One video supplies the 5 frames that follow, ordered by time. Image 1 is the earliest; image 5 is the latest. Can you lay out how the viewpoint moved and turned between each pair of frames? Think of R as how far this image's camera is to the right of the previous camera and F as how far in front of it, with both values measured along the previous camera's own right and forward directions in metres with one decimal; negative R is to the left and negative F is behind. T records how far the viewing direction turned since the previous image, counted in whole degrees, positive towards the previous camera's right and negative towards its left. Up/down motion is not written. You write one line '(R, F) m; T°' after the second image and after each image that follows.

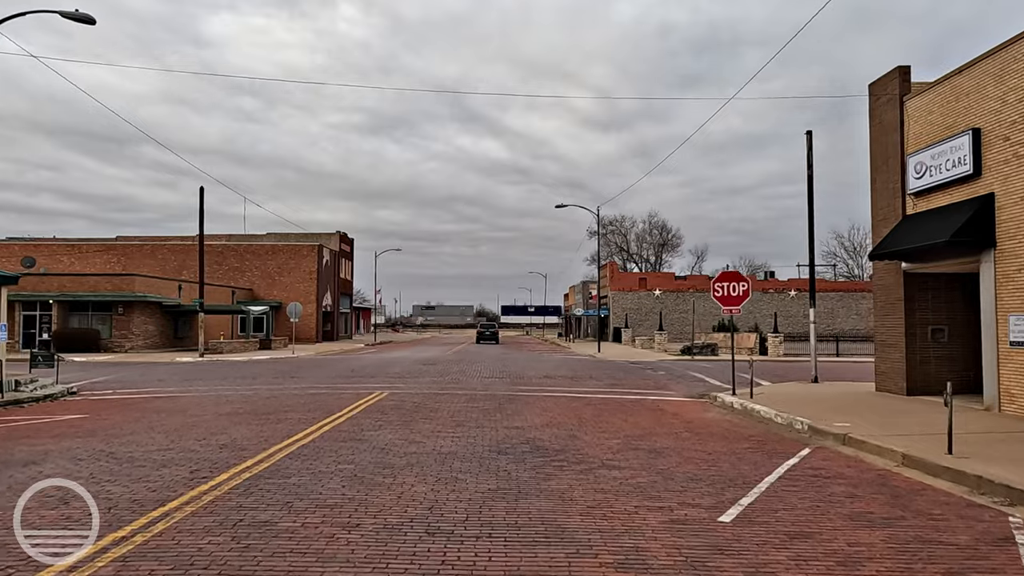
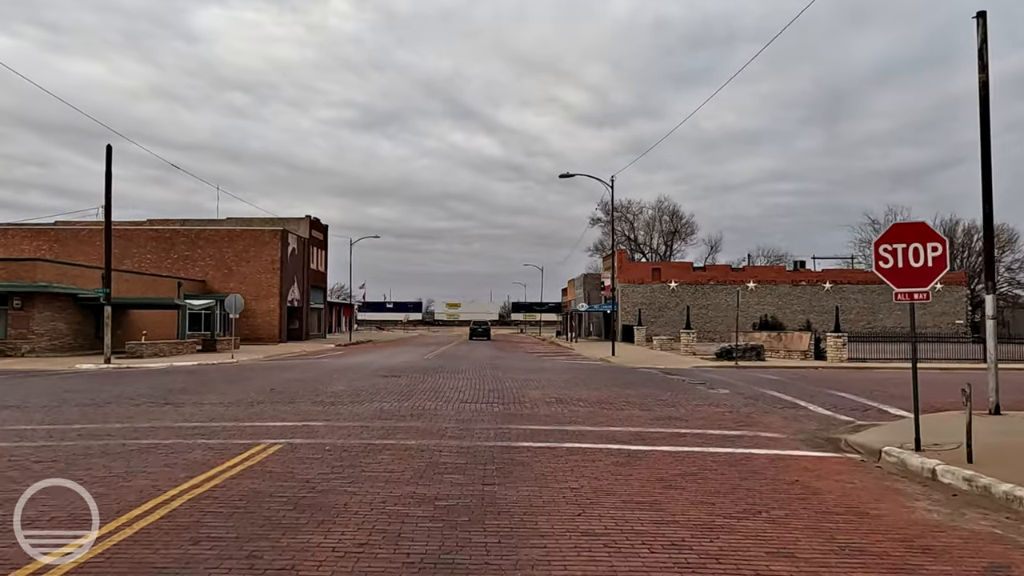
(0.0, +8.1) m; 0°
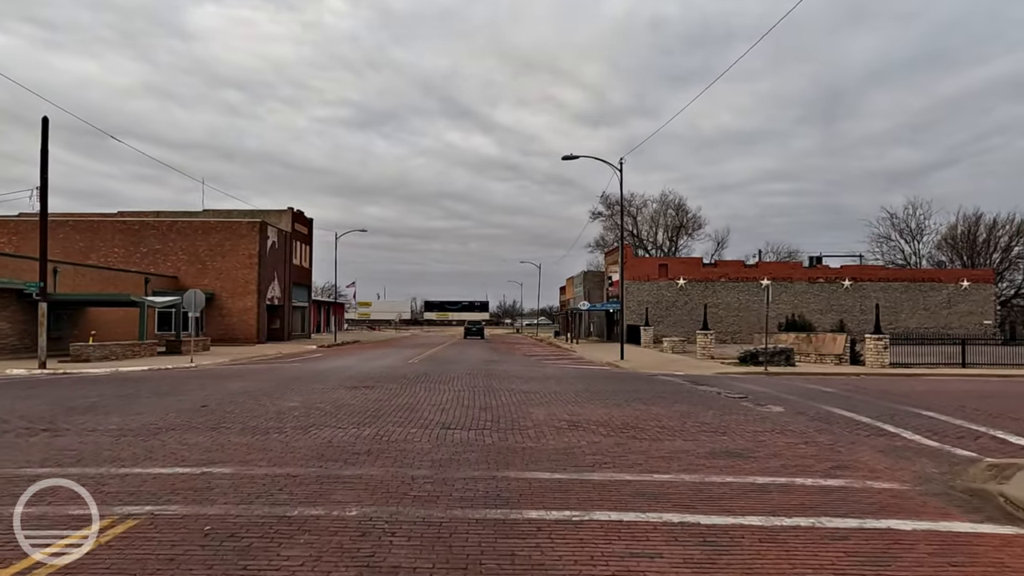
(0.0, +3.7) m; 0°
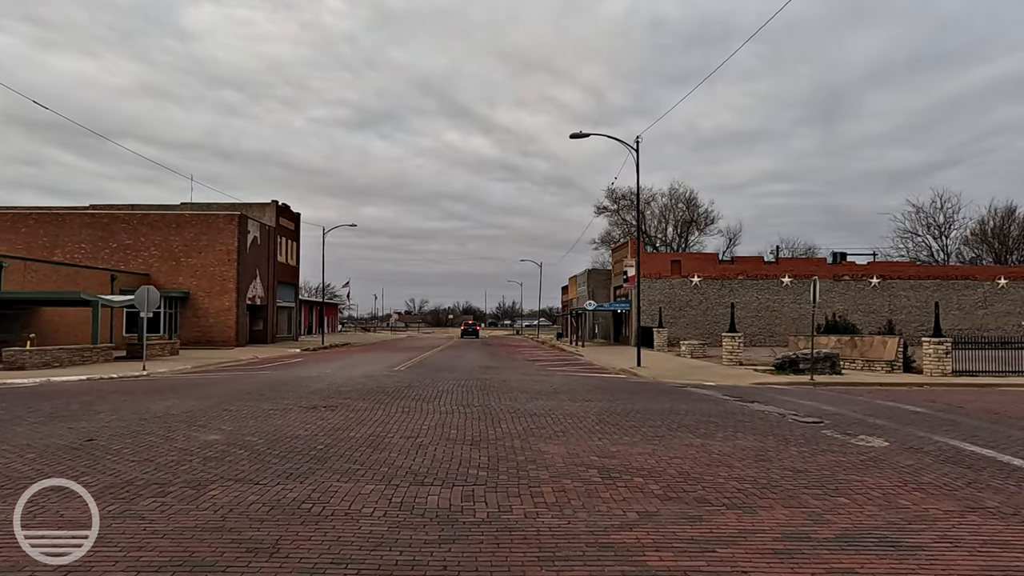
(-0.1, +3.8) m; 0°
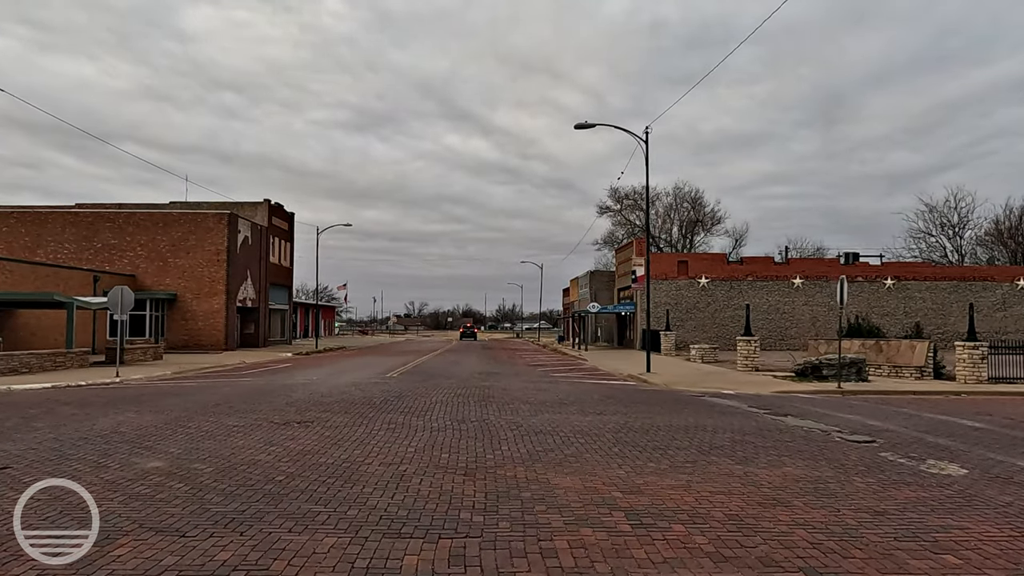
(0.0, +1.7) m; 0°
